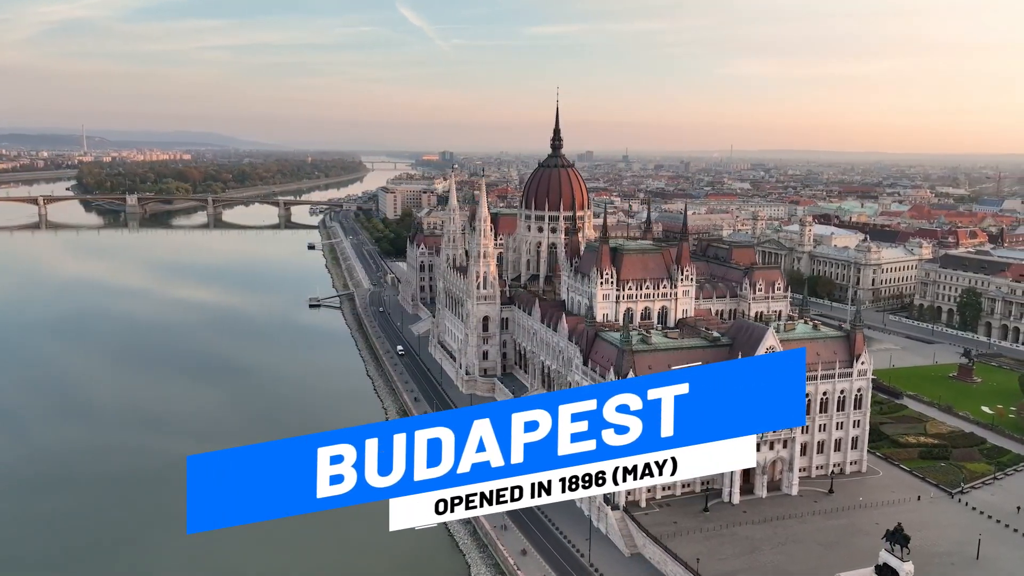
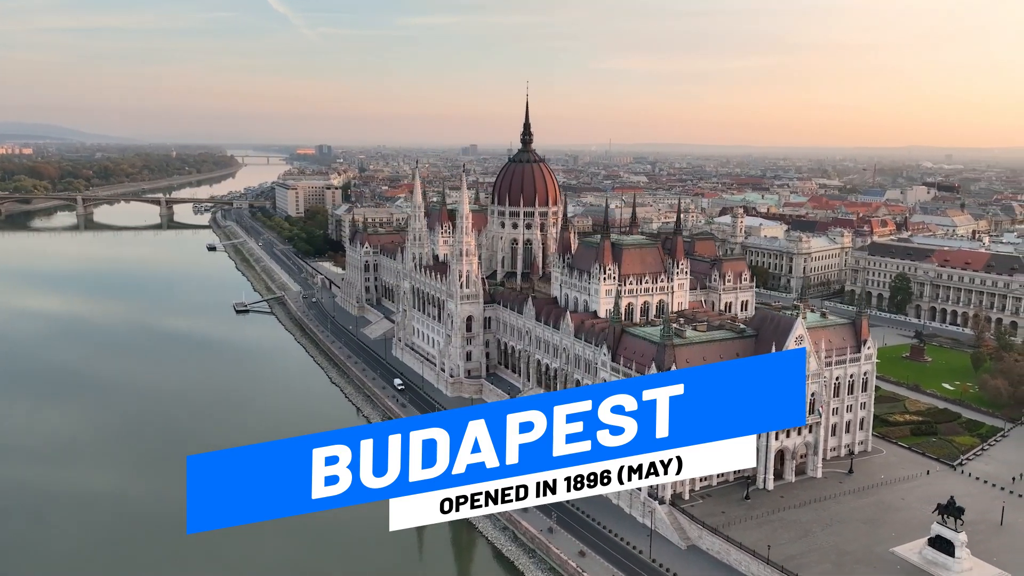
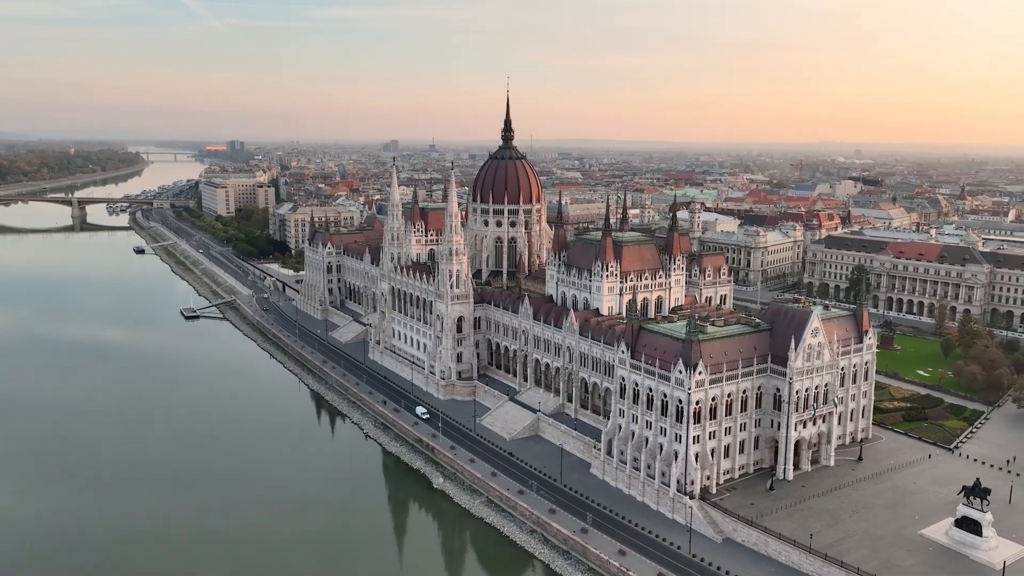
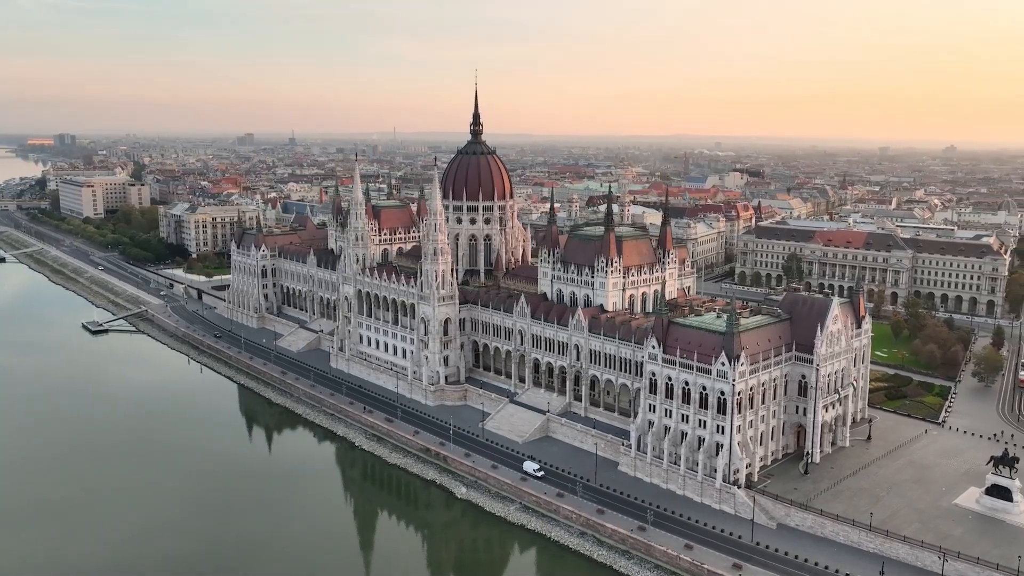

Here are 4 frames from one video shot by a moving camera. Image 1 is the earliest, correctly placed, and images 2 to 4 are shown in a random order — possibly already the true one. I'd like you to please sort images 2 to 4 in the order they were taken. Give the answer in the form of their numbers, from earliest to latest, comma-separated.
2, 3, 4
